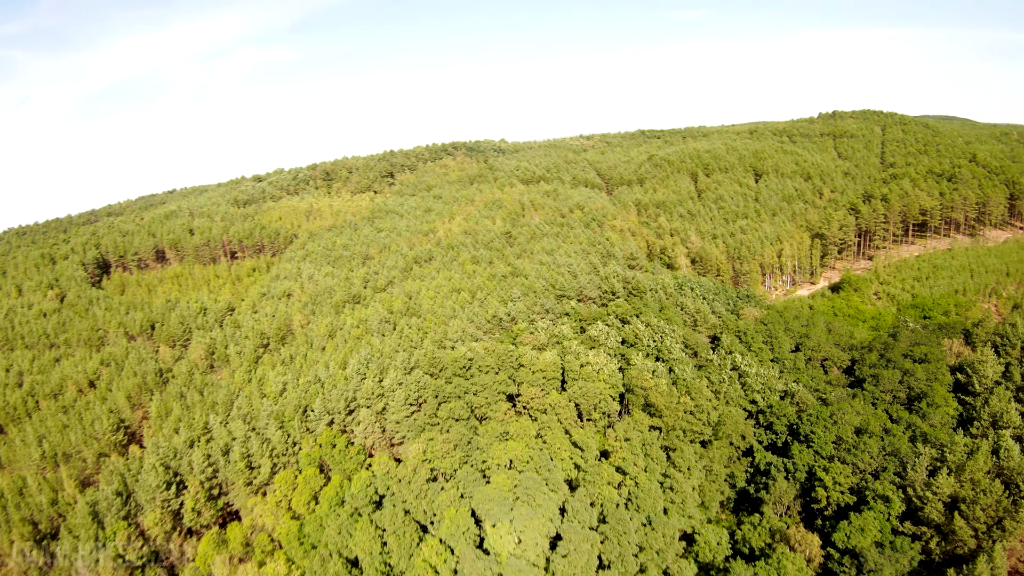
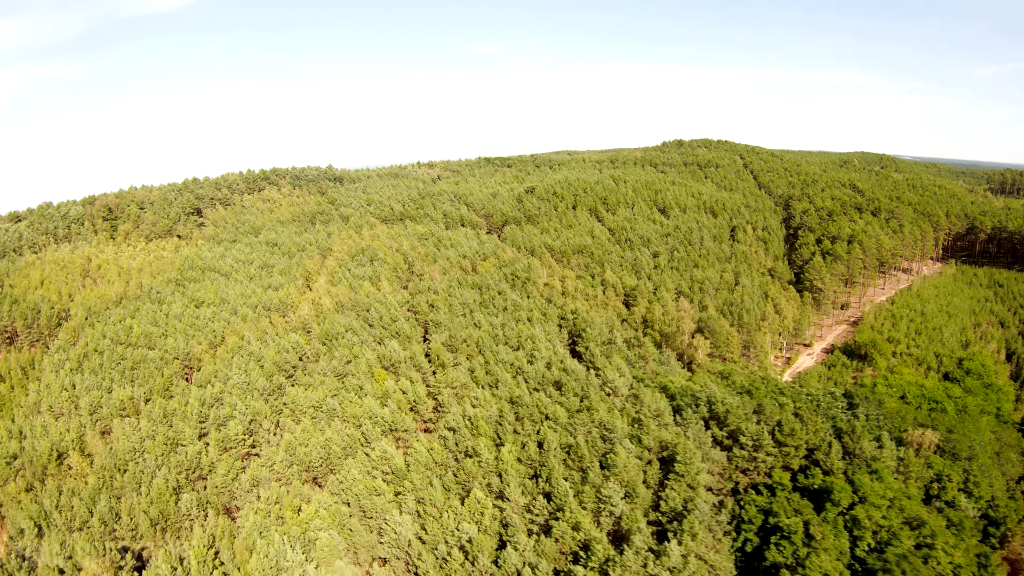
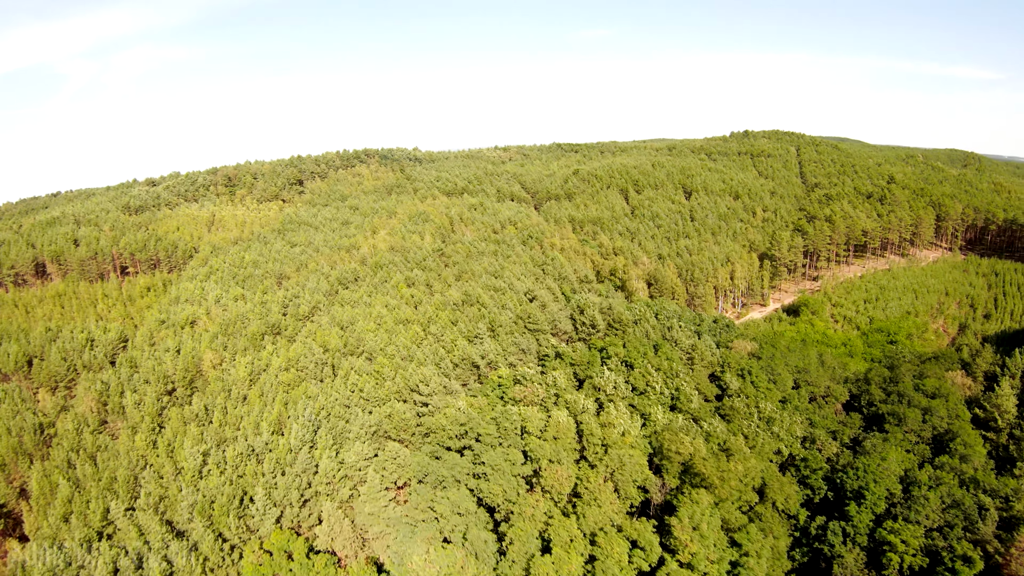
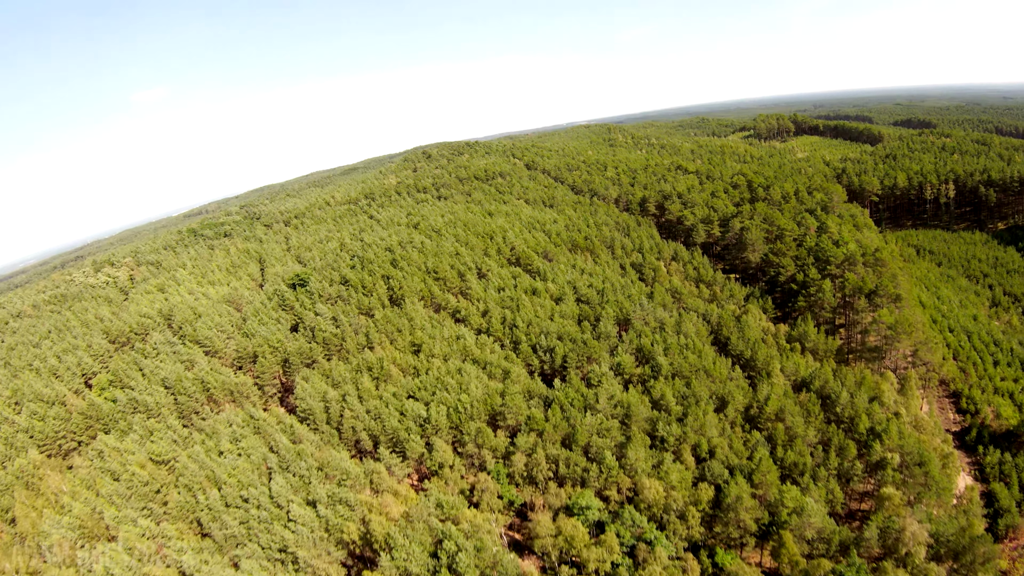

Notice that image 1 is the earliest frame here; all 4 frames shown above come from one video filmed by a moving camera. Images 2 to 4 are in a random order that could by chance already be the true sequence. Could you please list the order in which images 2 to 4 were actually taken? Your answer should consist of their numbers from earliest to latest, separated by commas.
3, 2, 4
